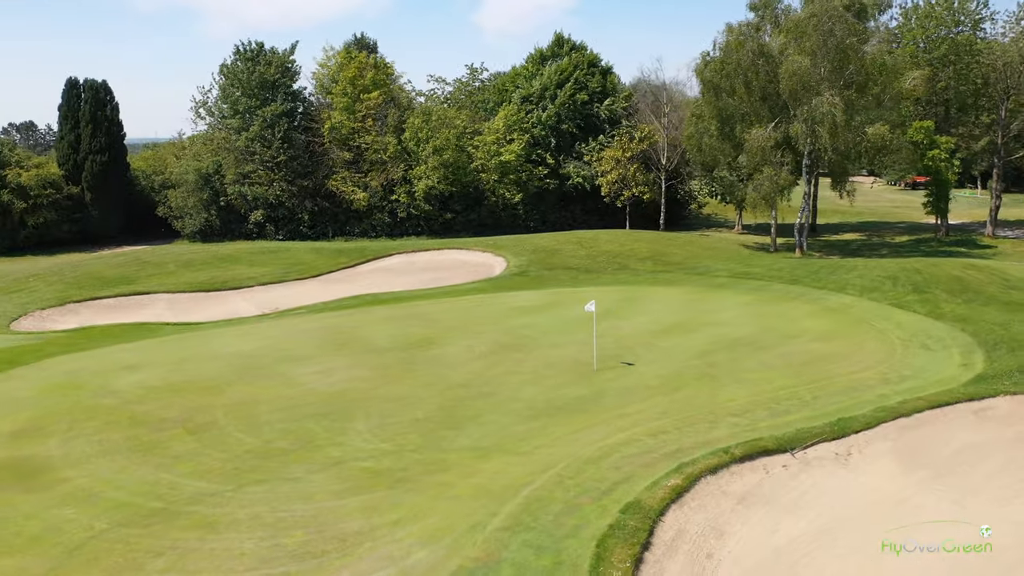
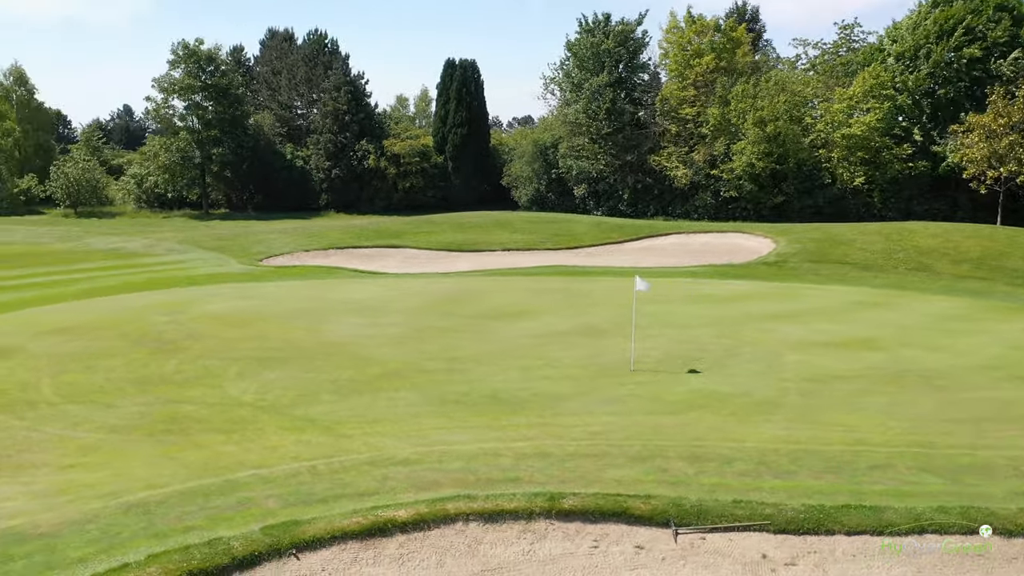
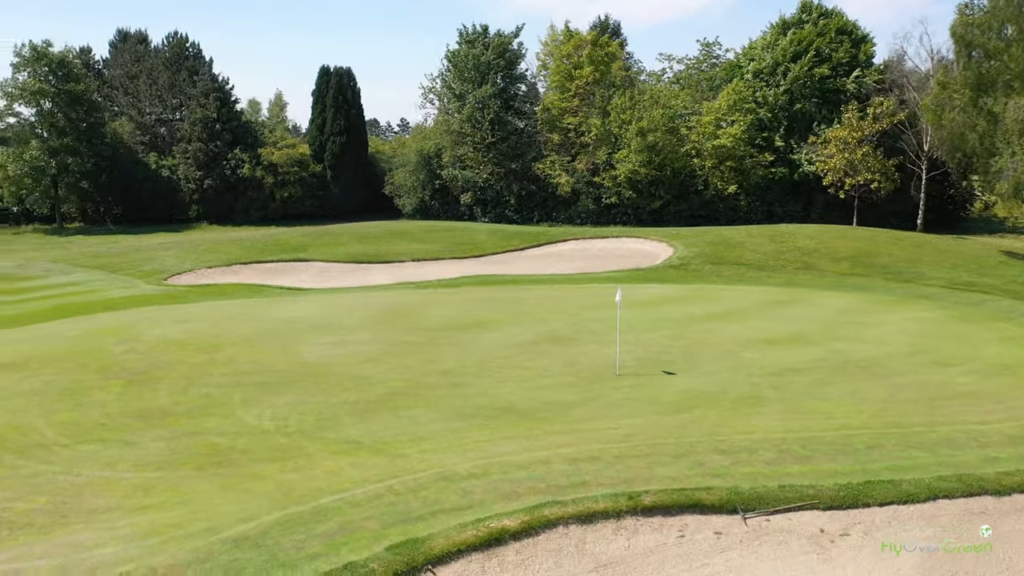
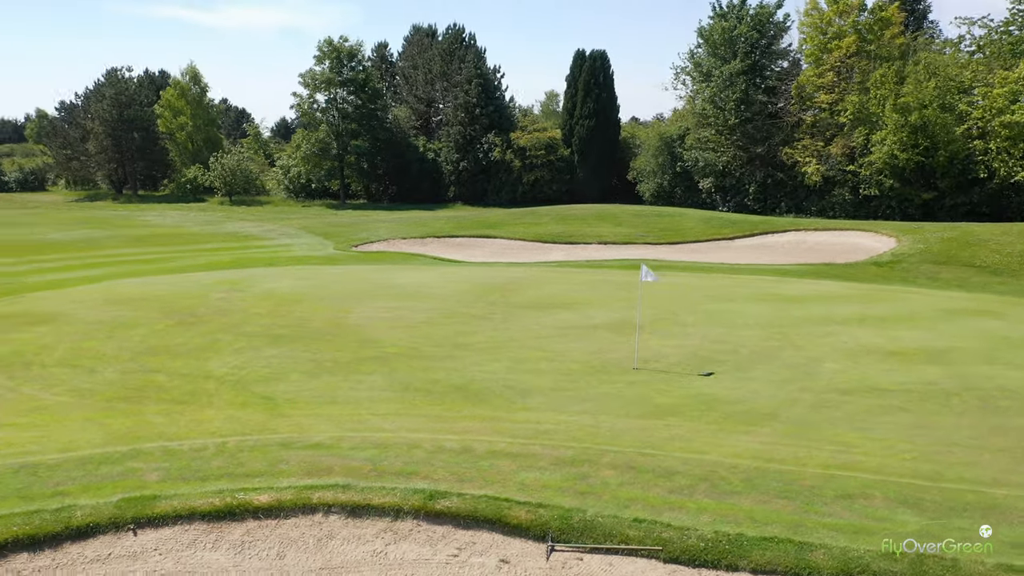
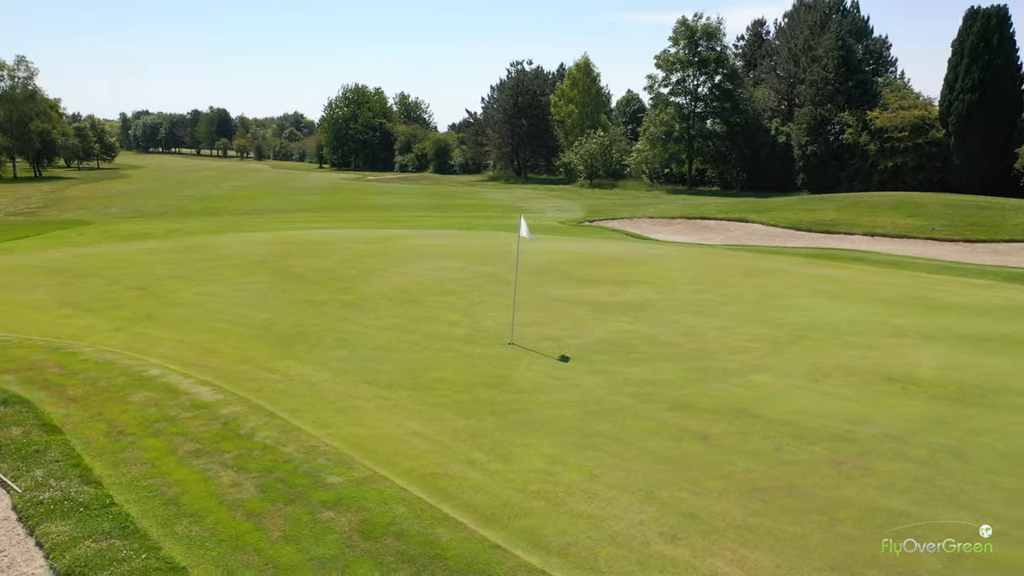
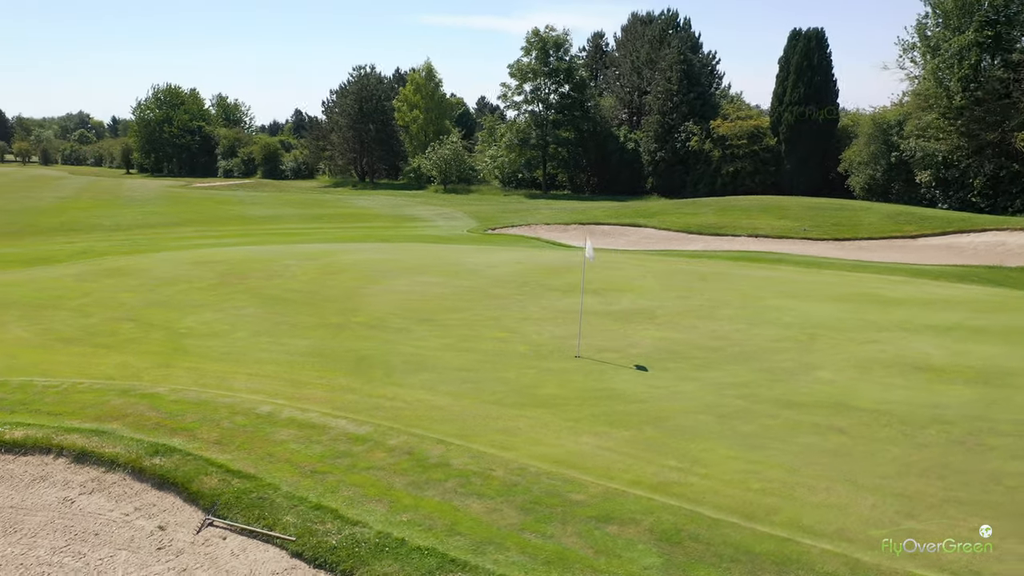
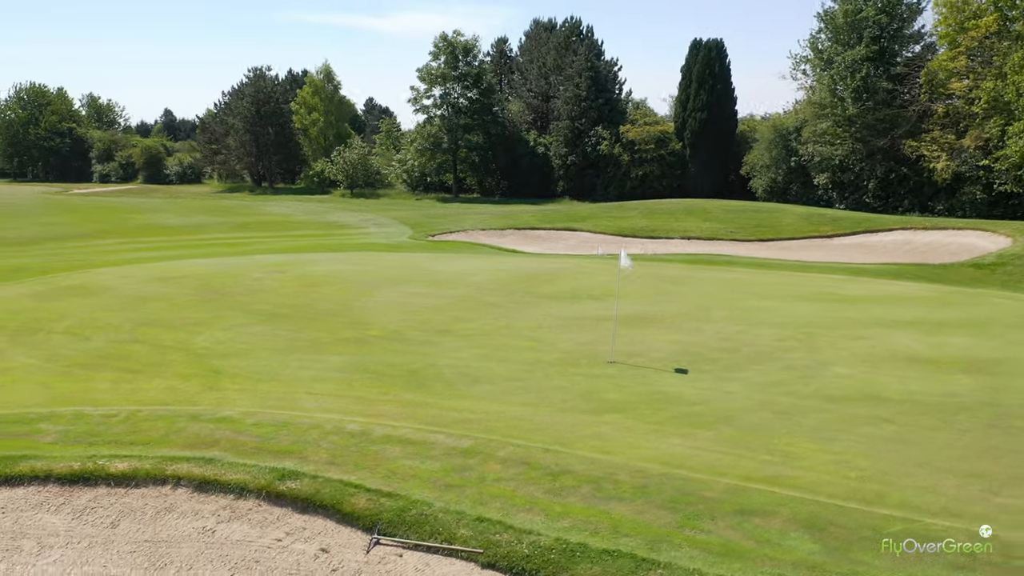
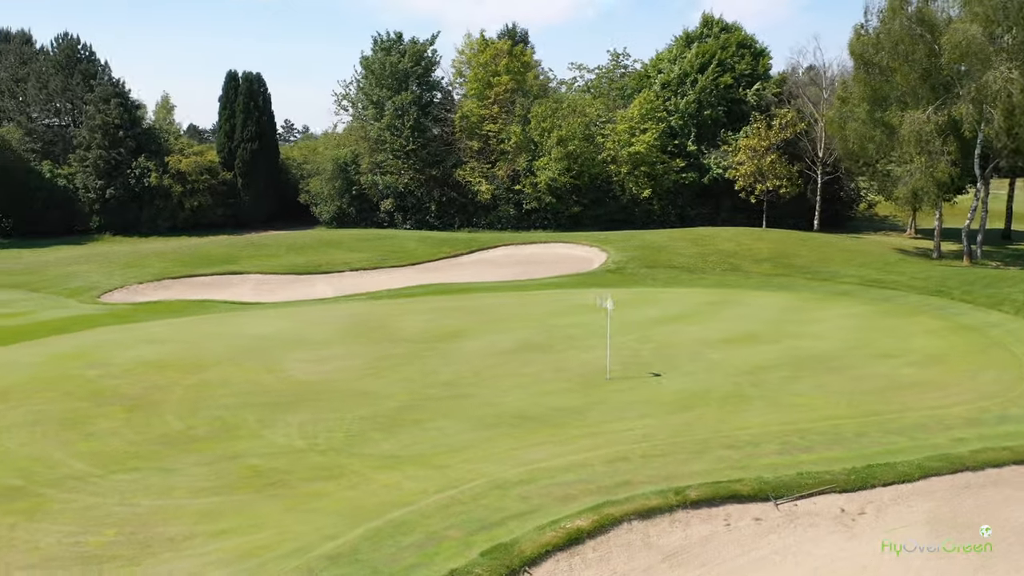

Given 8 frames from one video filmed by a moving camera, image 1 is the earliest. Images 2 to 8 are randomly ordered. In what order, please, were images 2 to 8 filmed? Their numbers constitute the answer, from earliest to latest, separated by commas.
8, 3, 2, 4, 7, 6, 5
